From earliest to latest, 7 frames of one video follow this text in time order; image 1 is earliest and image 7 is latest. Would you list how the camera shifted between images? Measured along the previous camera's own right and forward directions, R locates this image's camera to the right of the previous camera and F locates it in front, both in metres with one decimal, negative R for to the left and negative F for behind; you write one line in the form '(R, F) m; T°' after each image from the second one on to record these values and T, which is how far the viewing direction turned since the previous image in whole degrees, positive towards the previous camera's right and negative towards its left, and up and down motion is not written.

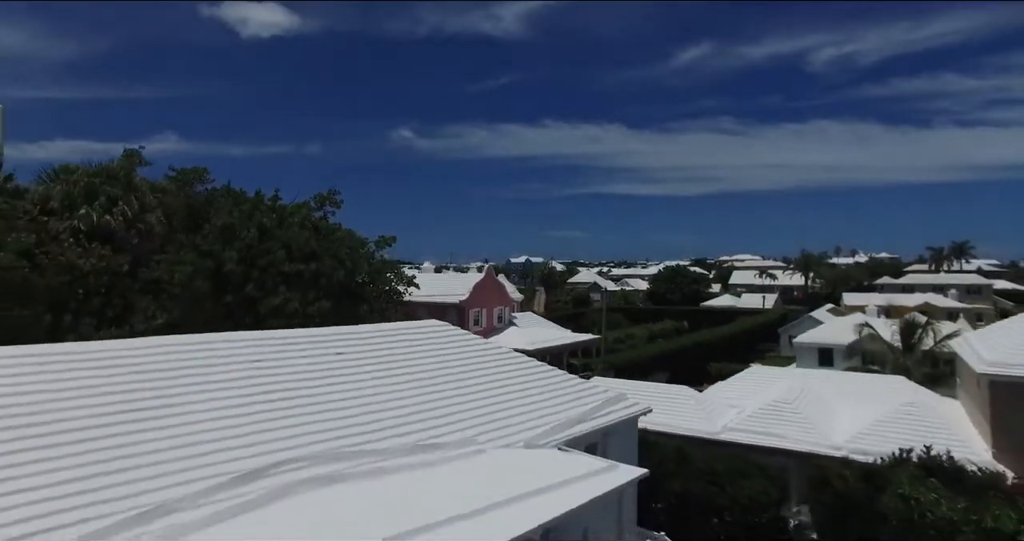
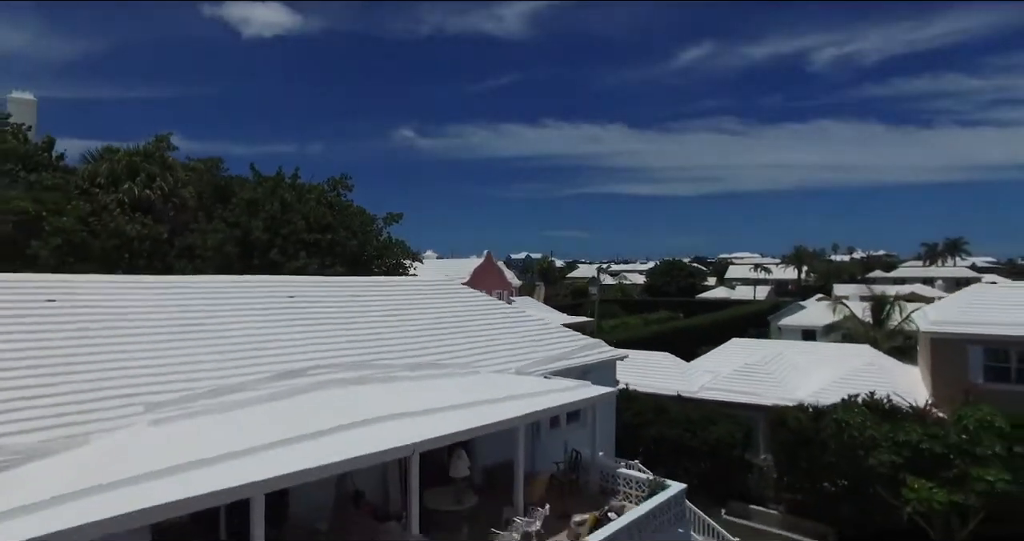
(+0.2, -2.7) m; 0°
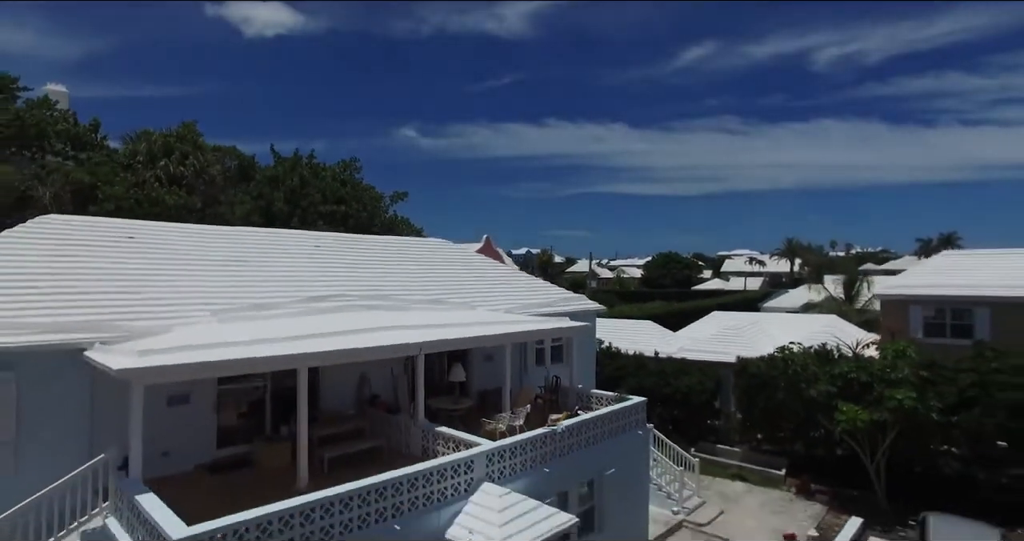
(+0.3, -3.0) m; 0°
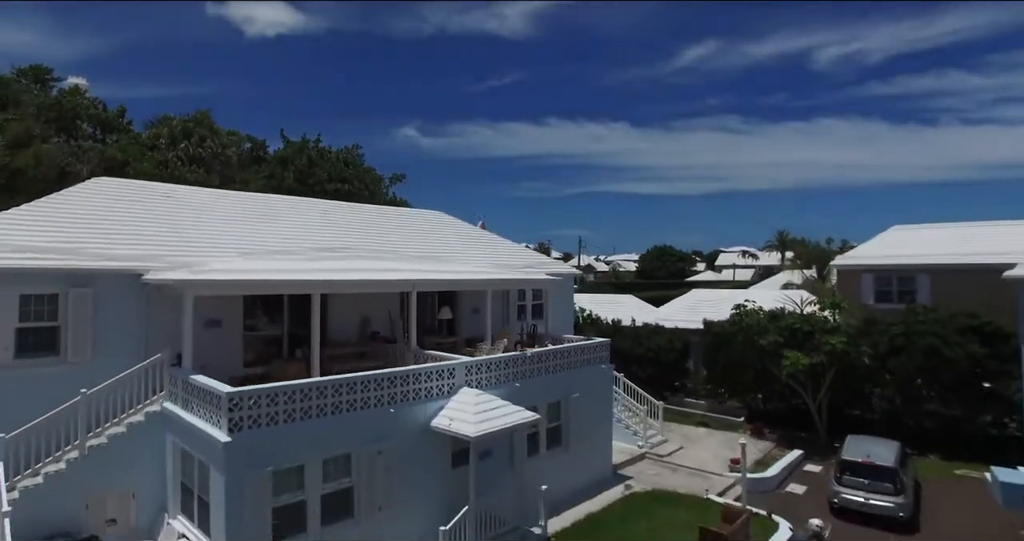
(+0.5, -2.7) m; 0°
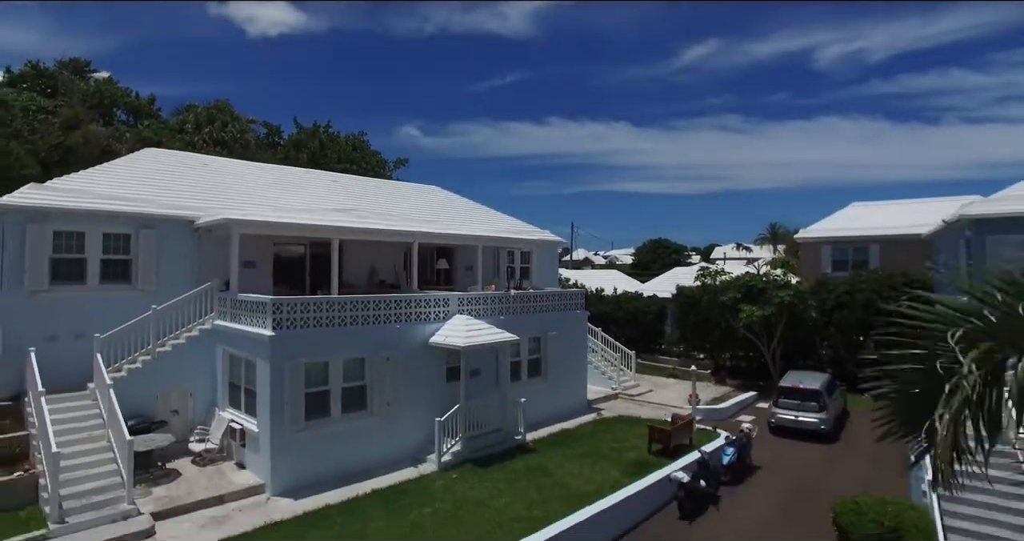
(+0.4, -3.2) m; 0°
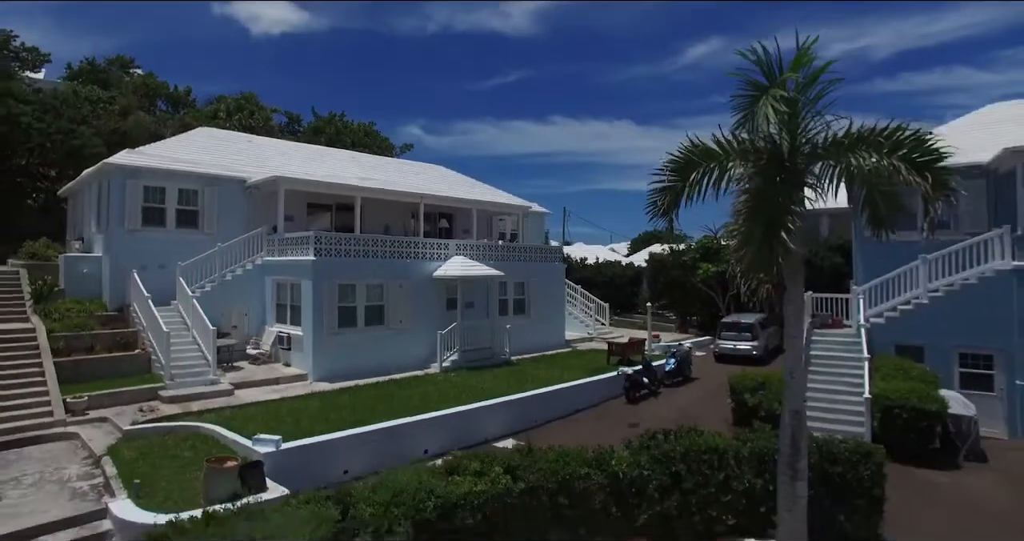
(+0.5, -4.4) m; 0°
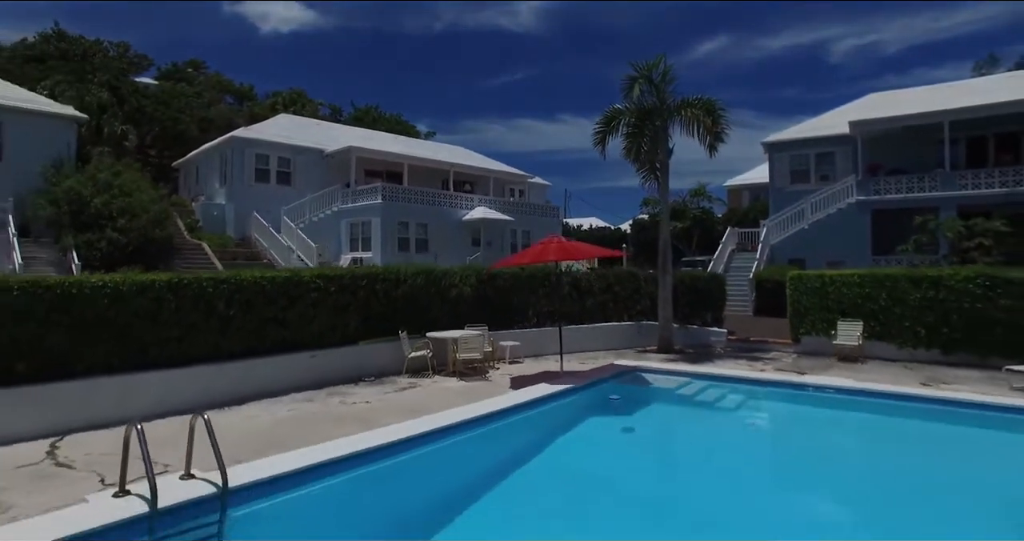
(0.0, -7.5) m; -1°
